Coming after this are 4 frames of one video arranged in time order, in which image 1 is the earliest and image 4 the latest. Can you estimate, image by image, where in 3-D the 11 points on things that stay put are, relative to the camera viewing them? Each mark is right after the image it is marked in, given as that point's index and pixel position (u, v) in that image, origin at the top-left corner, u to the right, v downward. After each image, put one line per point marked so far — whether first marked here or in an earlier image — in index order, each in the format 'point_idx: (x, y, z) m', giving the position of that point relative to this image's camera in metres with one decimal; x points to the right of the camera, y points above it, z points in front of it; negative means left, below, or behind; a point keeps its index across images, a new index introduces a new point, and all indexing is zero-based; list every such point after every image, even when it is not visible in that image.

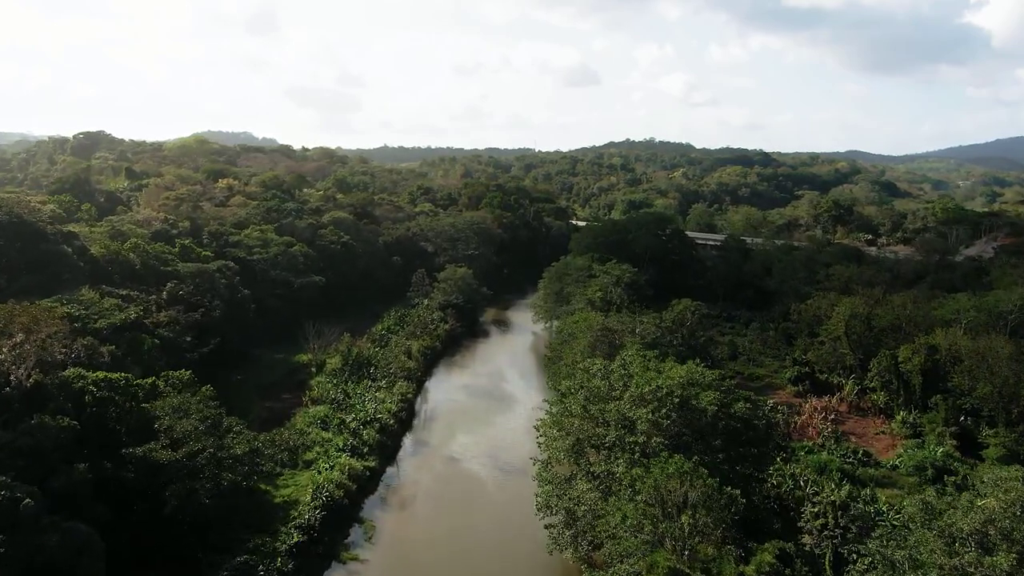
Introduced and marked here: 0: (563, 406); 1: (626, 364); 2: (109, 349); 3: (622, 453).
0: (+1.5, -3.5, +17.4) m
1: (+3.6, -2.3, +18.0) m
2: (-13.2, -2.0, +19.5) m
3: (+2.8, -4.1, +14.9) m
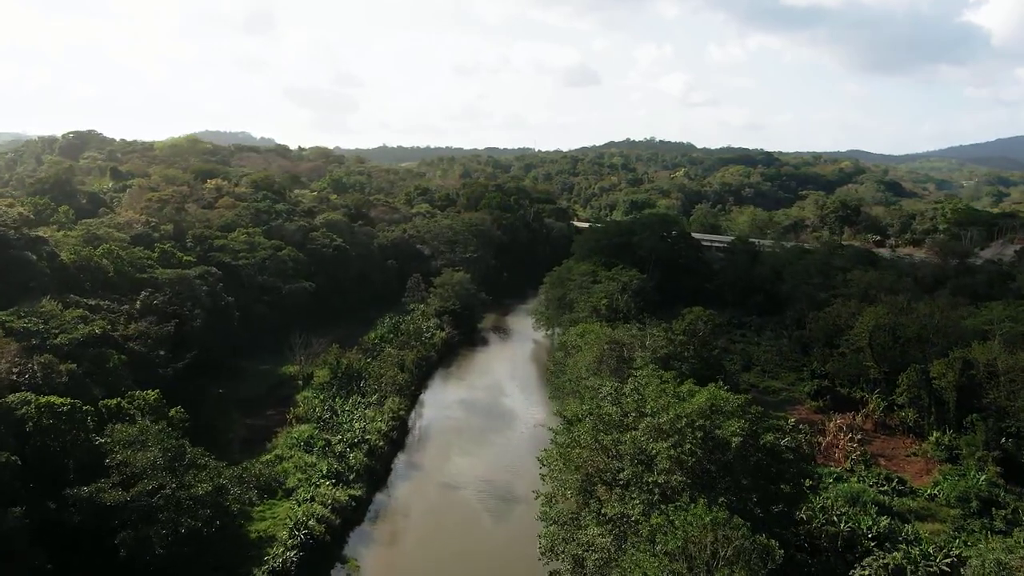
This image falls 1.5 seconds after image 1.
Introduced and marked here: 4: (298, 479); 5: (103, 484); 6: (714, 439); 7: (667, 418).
0: (+1.5, -3.9, +15.6) m
1: (+3.6, -2.7, +16.2) m
2: (-13.2, -2.4, +17.7) m
3: (+2.8, -4.5, +13.0) m
4: (-7.0, -6.2, +19.3) m
5: (-9.1, -4.3, +13.1) m
6: (+4.5, -3.3, +13.2) m
7: (+3.6, -3.0, +13.7) m
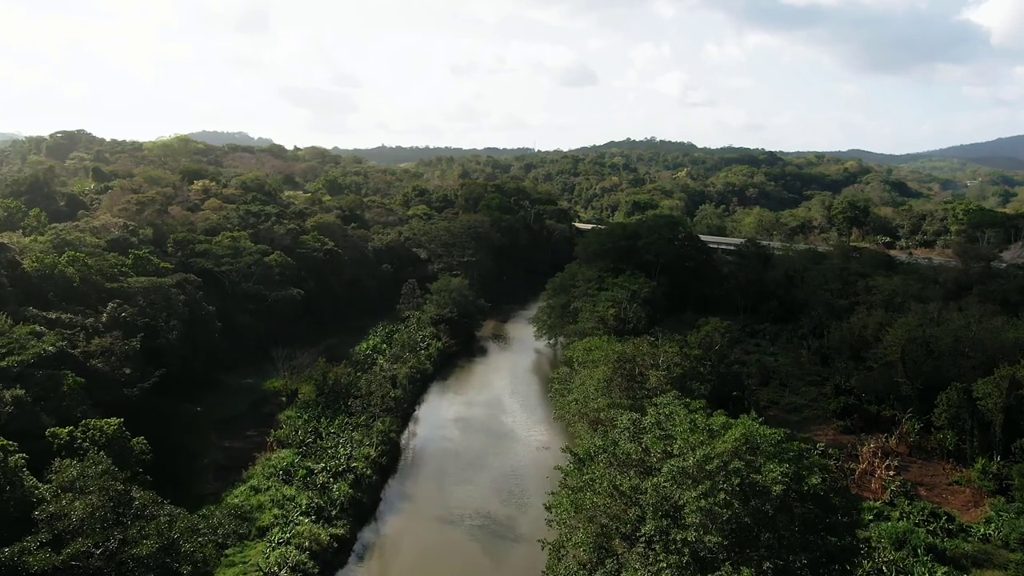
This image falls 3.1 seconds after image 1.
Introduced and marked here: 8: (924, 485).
0: (+1.6, -4.3, +13.5) m
1: (+3.6, -3.1, +14.1) m
2: (-13.2, -2.8, +15.6) m
3: (+2.8, -4.9, +11.0) m
4: (-6.9, -6.6, +17.2) m
5: (-9.0, -4.8, +11.1) m
6: (+4.5, -3.7, +11.2) m
7: (+3.6, -3.4, +11.7) m
8: (+13.6, -6.5, +19.6) m
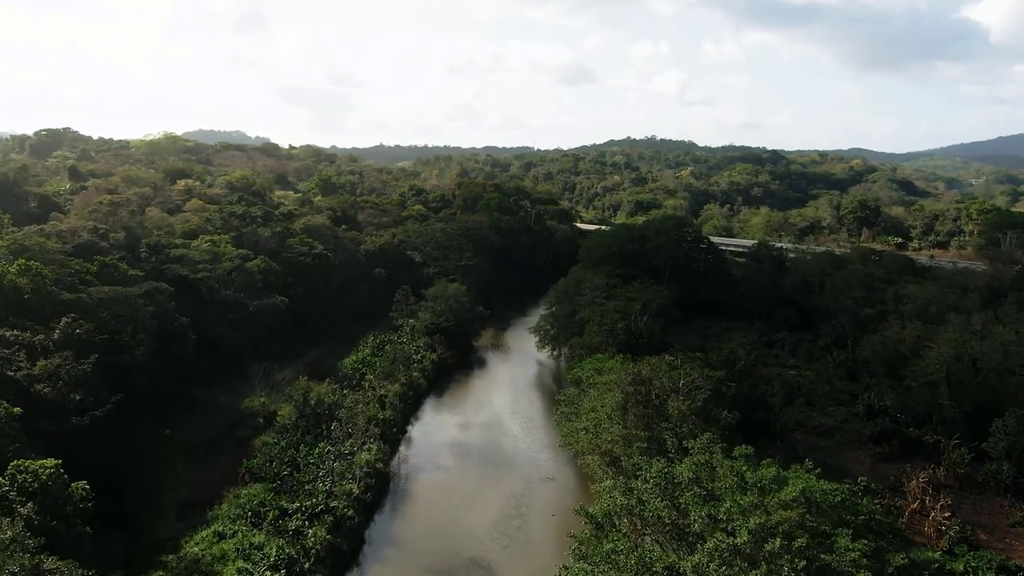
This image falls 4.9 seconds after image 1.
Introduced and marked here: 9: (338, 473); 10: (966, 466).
0: (+1.6, -4.7, +11.1) m
1: (+3.6, -3.5, +11.7) m
2: (-13.2, -3.3, +13.2) m
3: (+2.9, -5.3, +8.6) m
4: (-6.9, -7.0, +14.8) m
5: (-9.0, -5.2, +8.7) m
6: (+4.6, -4.2, +8.8) m
7: (+3.7, -3.8, +9.2) m
8: (+13.6, -6.9, +17.2) m
9: (-5.6, -6.0, +19.1) m
10: (+14.9, -5.8, +19.5) m
